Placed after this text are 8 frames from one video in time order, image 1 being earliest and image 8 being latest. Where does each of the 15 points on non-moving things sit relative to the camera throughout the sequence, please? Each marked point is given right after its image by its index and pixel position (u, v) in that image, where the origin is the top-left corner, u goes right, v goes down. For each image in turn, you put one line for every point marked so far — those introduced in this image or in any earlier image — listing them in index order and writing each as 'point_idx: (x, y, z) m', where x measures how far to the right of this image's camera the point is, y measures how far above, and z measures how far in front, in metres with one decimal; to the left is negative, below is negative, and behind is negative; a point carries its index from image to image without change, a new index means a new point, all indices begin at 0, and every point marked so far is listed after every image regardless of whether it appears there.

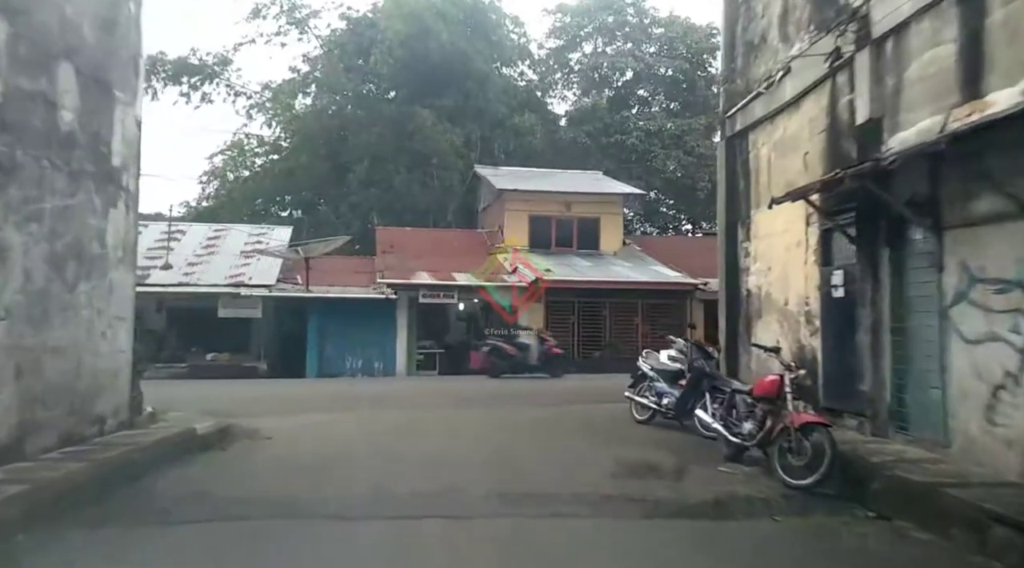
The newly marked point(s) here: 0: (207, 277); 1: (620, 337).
0: (-7.2, +0.1, +20.1) m
1: (+2.6, -1.3, +19.8) m
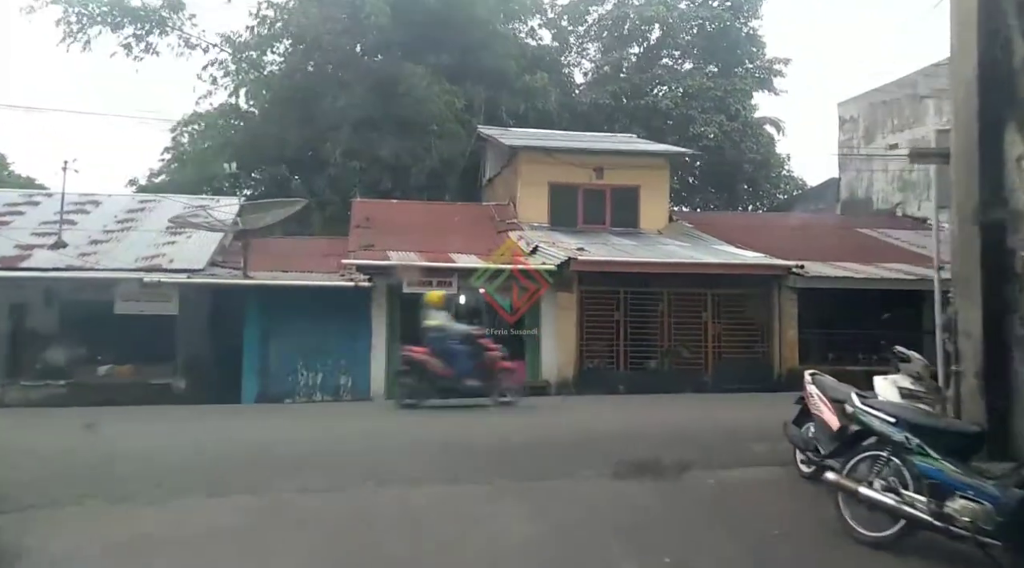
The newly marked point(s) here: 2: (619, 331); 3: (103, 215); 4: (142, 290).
0: (-6.9, +0.4, +14.7) m
1: (+2.9, -1.0, +14.4) m
2: (+1.8, -0.8, +14.3) m
3: (-8.4, +1.3, +17.3) m
4: (-6.2, -0.1, +13.8) m
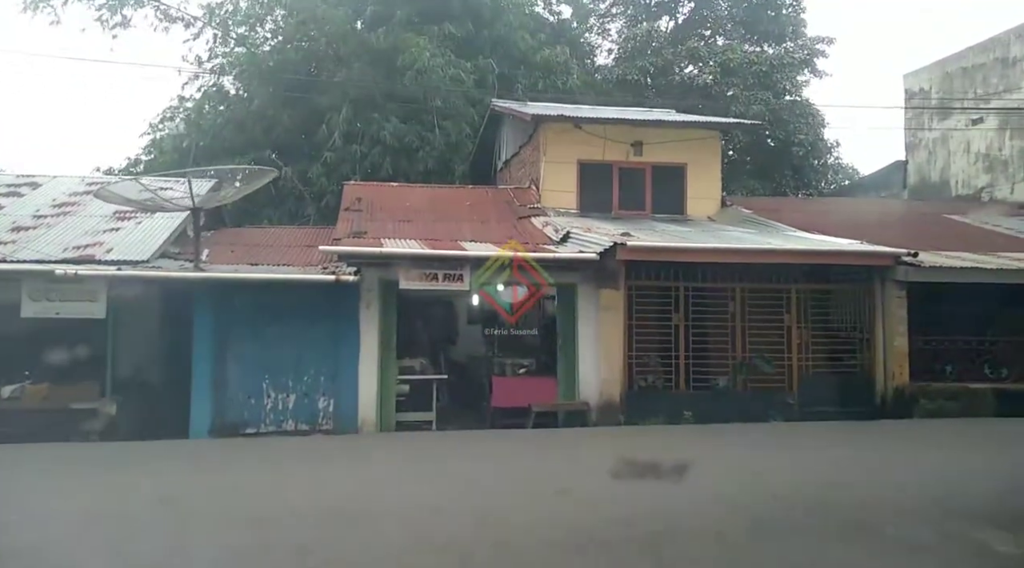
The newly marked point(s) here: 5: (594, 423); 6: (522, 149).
0: (-6.5, +0.4, +11.6) m
1: (+3.3, -0.9, +11.3) m
2: (+2.2, -0.7, +11.2) m
3: (-8.0, +1.3, +14.3) m
4: (-5.8, 0.0, +10.8) m
5: (+1.1, -1.8, +11.0) m
6: (+0.2, +2.7, +17.2) m
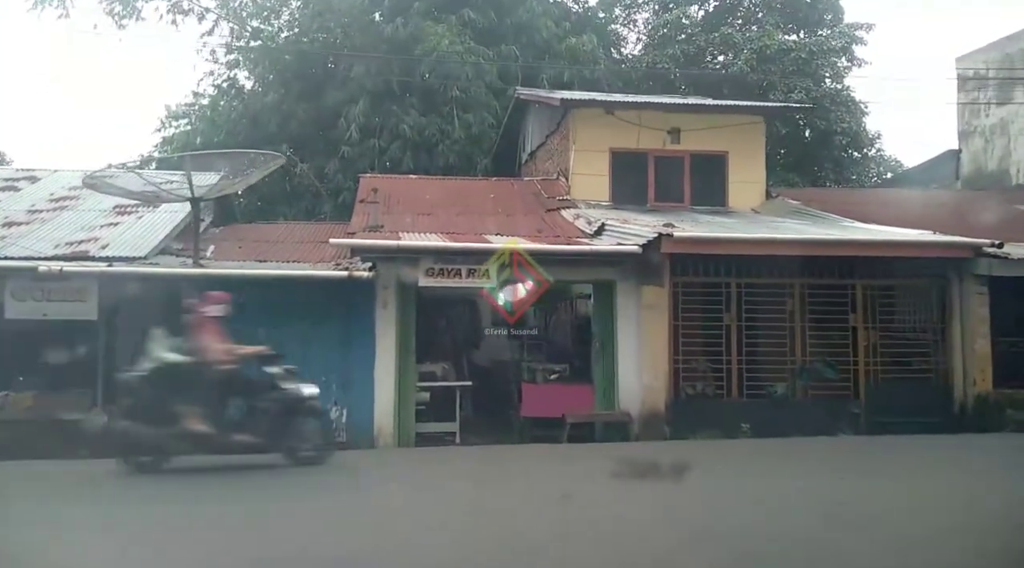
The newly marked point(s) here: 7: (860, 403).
0: (-6.2, +0.5, +10.7) m
1: (+3.6, -0.9, +10.1) m
2: (+2.6, -0.7, +10.0) m
3: (-7.6, +1.3, +13.4) m
4: (-5.5, 0.0, +9.8) m
5: (+1.5, -1.8, +9.9) m
6: (+0.7, +2.8, +16.2) m
7: (+4.0, -1.4, +9.9) m
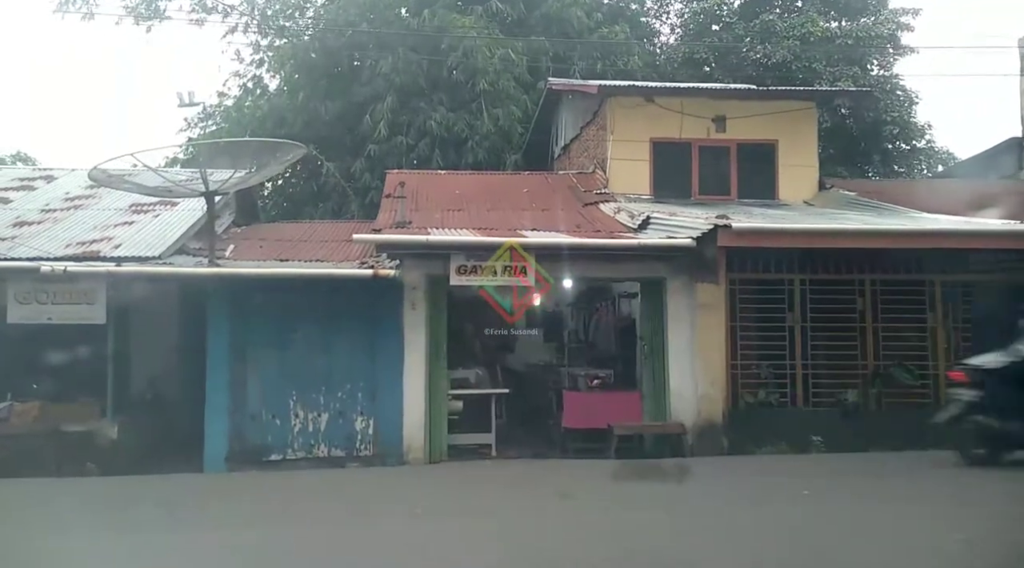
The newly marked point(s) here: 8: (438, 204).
0: (-5.7, +0.4, +10.1) m
1: (+4.1, -0.8, +9.2) m
2: (+3.0, -0.6, +9.1) m
3: (-7.0, +1.3, +12.8) m
4: (-5.1, 0.0, +9.2) m
5: (+1.9, -1.8, +9.1) m
6: (+1.3, +2.8, +15.4) m
7: (+4.5, -1.3, +9.0) m
8: (-1.1, +1.2, +12.7) m
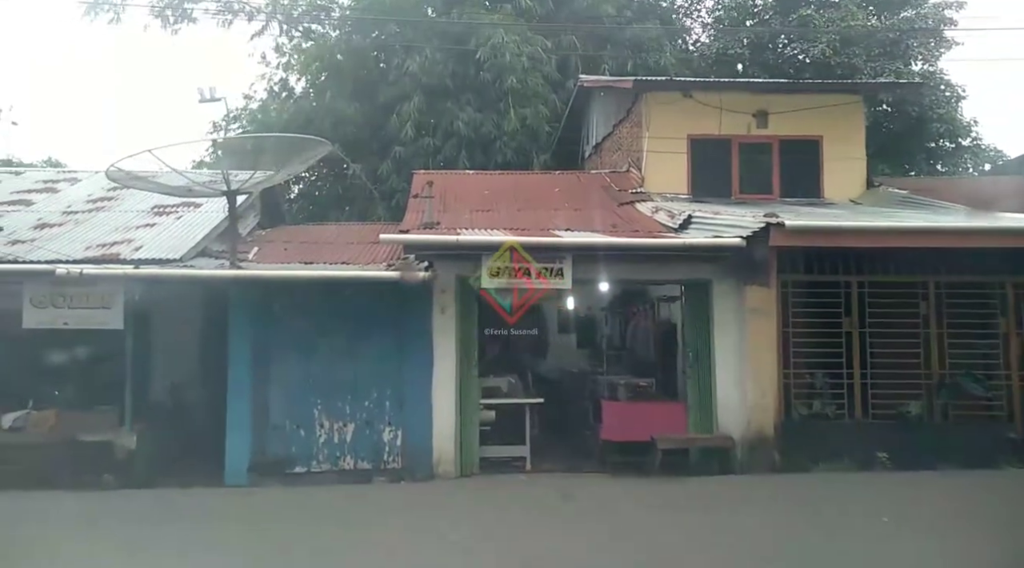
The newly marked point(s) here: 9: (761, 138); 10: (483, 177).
0: (-5.3, +0.4, +9.8) m
1: (+4.4, -0.9, +8.6) m
2: (+3.3, -0.7, +8.6) m
3: (-6.6, +1.2, +12.6) m
4: (-4.7, -0.1, +8.9) m
5: (+2.3, -1.8, +8.5) m
6: (+1.9, +2.7, +14.8) m
7: (+4.8, -1.4, +8.4) m
8: (-0.6, +1.1, +12.3) m
9: (+3.8, +2.2, +13.1) m
10: (-0.5, +1.7, +13.8) m
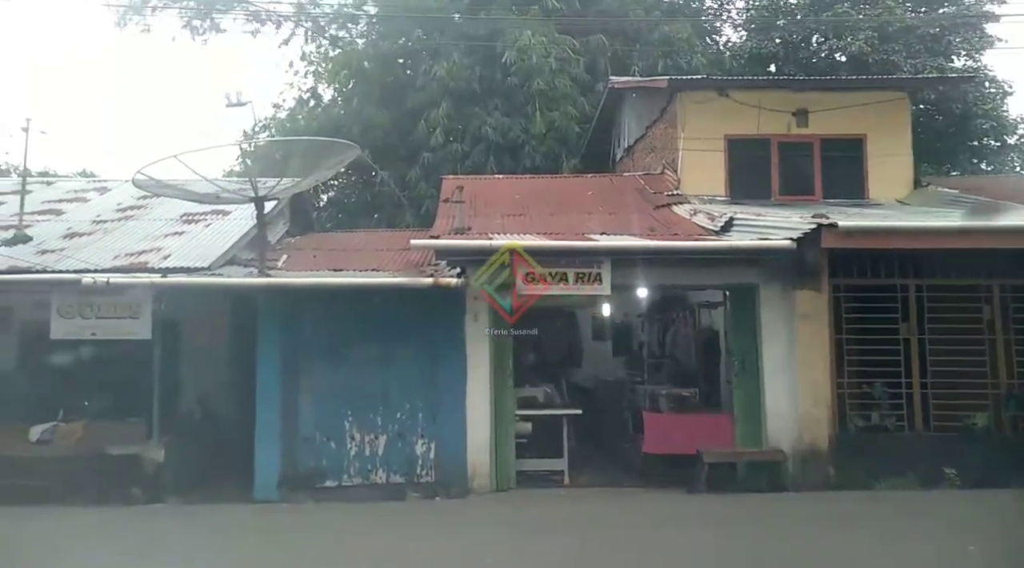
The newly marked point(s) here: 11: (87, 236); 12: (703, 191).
0: (-4.9, +0.3, +9.7) m
1: (+4.8, -0.9, +8.1) m
2: (+3.7, -0.7, +8.1) m
3: (-6.1, +1.1, +12.5) m
4: (-4.3, -0.2, +8.7) m
5: (+2.6, -1.8, +8.1) m
6: (+2.4, +2.6, +14.5) m
7: (+5.2, -1.4, +7.9) m
8: (-0.2, +1.1, +12.0) m
9: (+4.3, +2.2, +12.7) m
10: (0.0, +1.6, +13.5) m
11: (-5.5, +0.6, +10.9) m
12: (+2.8, +1.4, +12.7) m
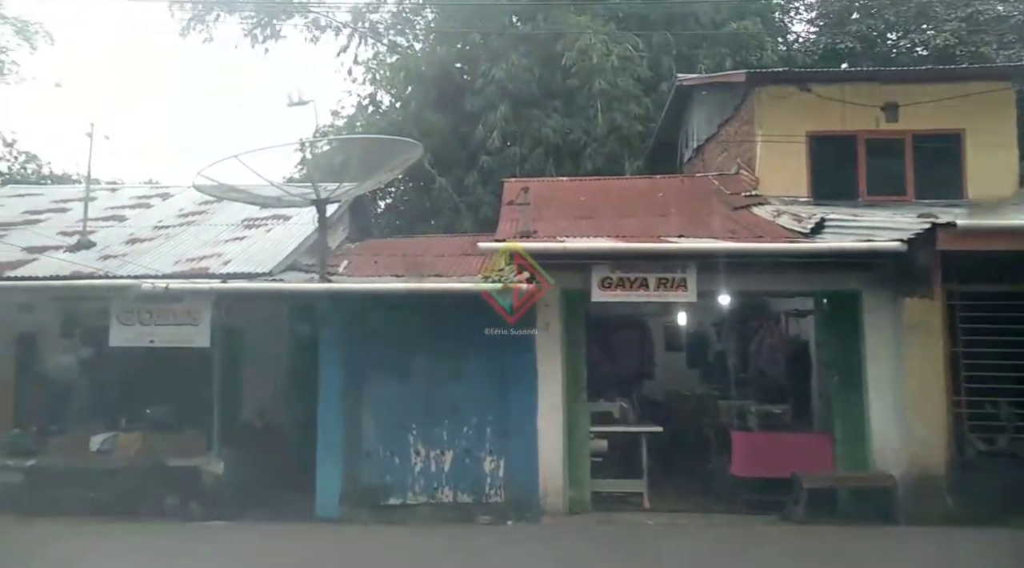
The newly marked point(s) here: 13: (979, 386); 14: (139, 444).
0: (-4.2, +0.2, +9.4) m
1: (+5.4, -1.0, +7.2) m
2: (+4.4, -0.7, +7.3) m
3: (-5.1, +1.0, +12.3) m
4: (-3.6, -0.2, +8.4) m
5: (+3.3, -1.9, +7.4) m
6: (+3.5, +2.5, +13.8) m
7: (+5.8, -1.4, +7.0) m
8: (+0.7, +1.0, +11.4) m
9: (+5.2, +2.1, +11.8) m
10: (+1.1, +1.5, +12.9) m
11: (-4.6, +0.5, +10.7) m
12: (+3.8, +1.3, +11.9) m
13: (+4.0, -0.9, +7.5) m
14: (-3.9, -1.7, +8.9) m
